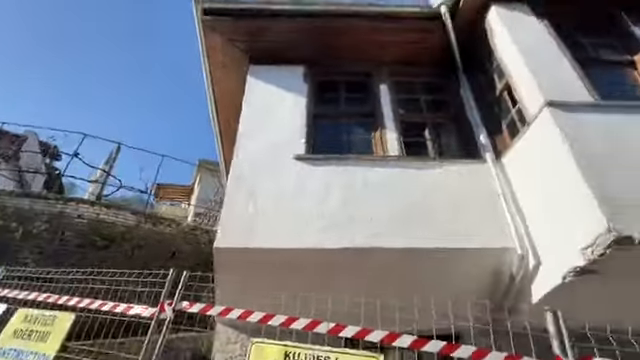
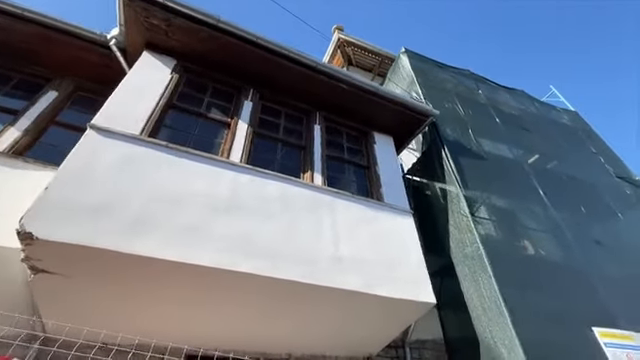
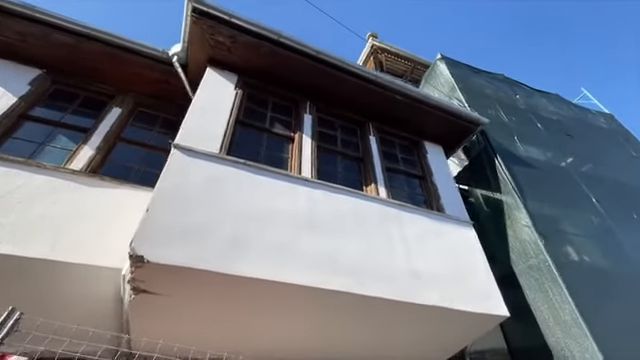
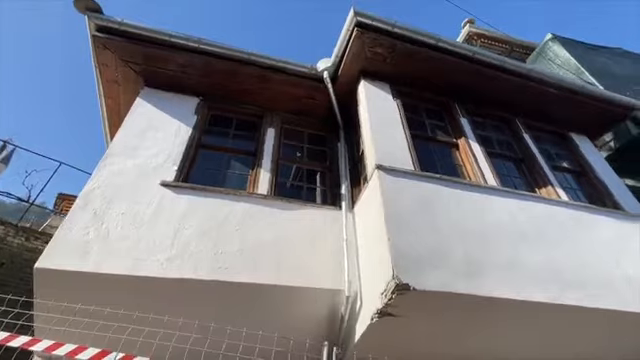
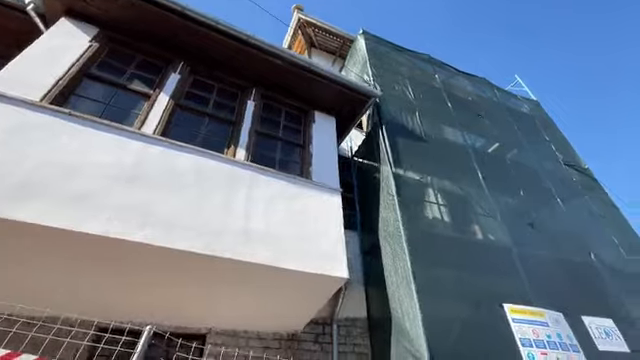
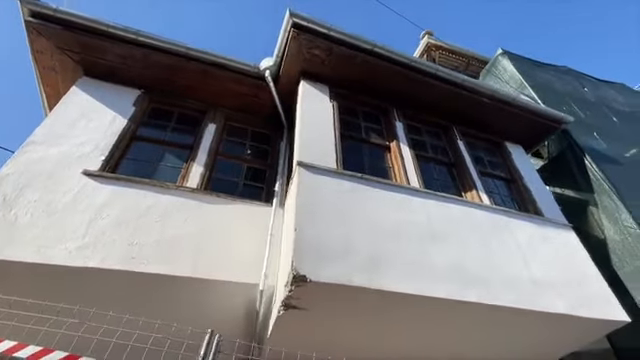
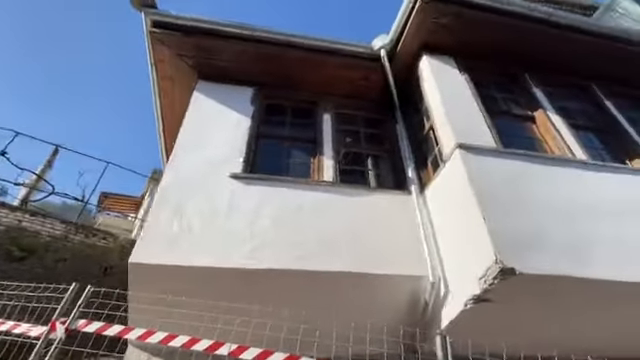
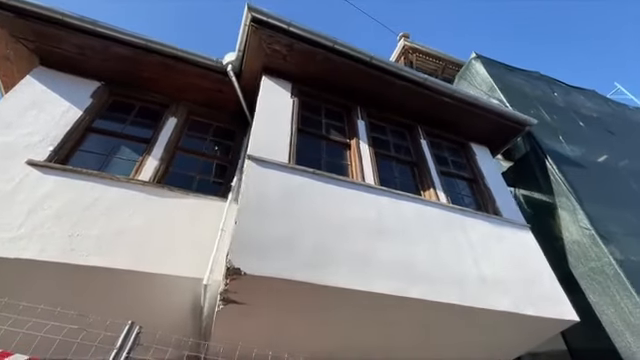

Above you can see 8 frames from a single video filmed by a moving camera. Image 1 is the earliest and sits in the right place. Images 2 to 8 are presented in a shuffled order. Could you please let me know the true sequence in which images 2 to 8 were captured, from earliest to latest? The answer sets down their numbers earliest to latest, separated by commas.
7, 4, 6, 8, 3, 2, 5
